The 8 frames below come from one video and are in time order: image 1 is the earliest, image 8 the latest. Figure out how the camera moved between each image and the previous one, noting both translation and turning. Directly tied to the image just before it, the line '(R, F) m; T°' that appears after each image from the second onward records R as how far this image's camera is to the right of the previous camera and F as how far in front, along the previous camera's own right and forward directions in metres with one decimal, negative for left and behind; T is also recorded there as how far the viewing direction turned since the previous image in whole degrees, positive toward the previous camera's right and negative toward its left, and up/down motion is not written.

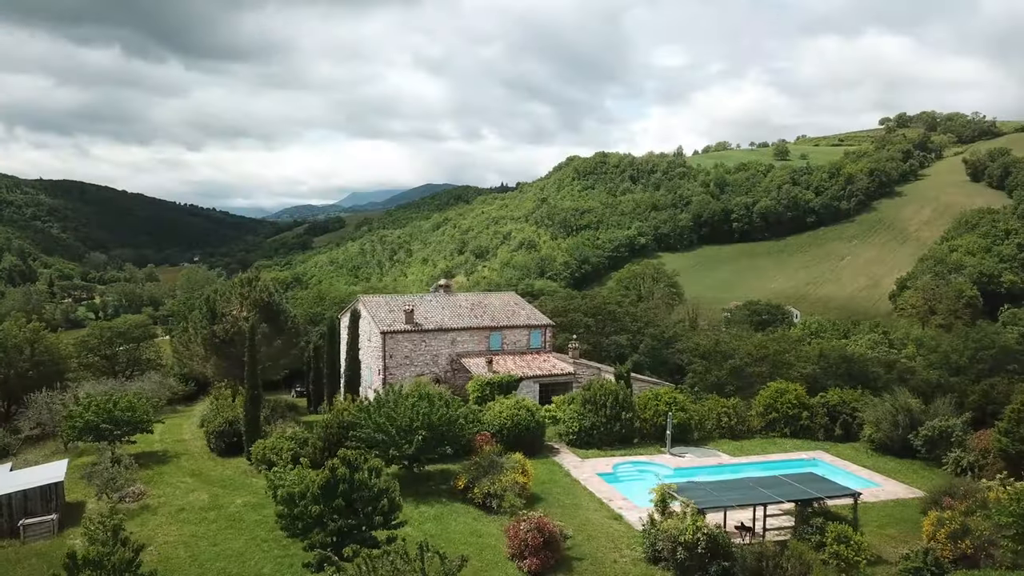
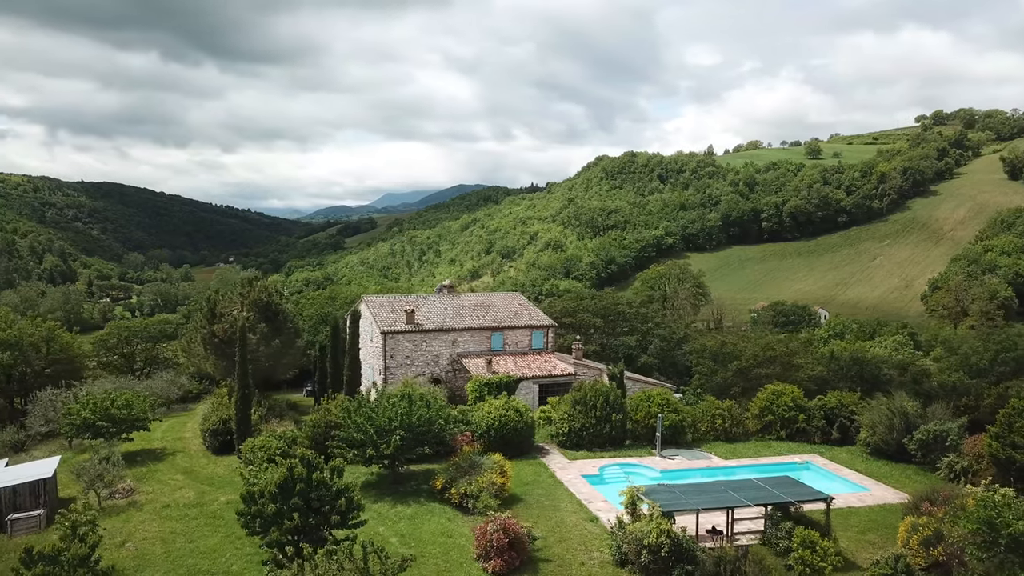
(+1.0, 0.0) m; -2°
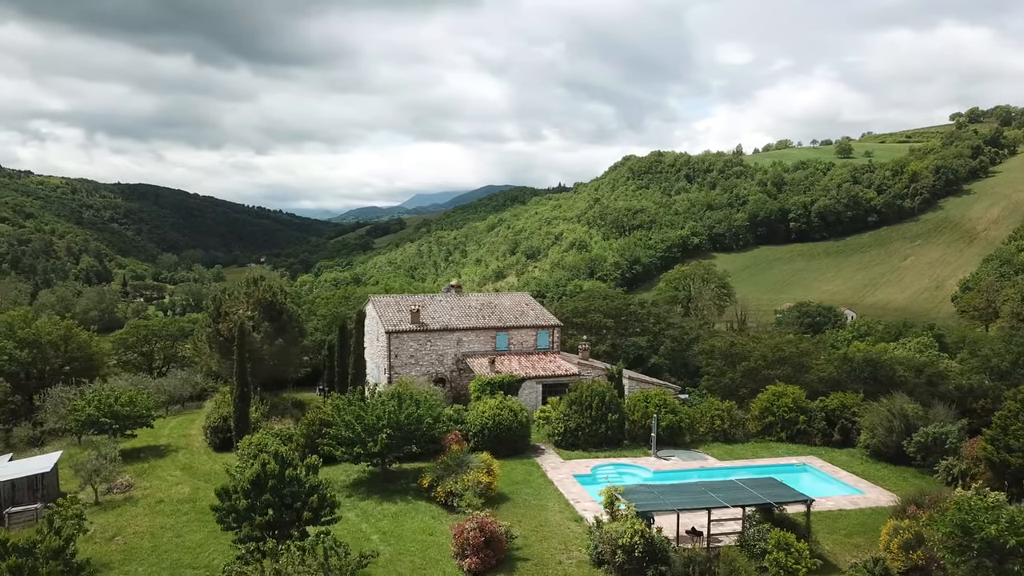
(+0.8, 0.0) m; -2°
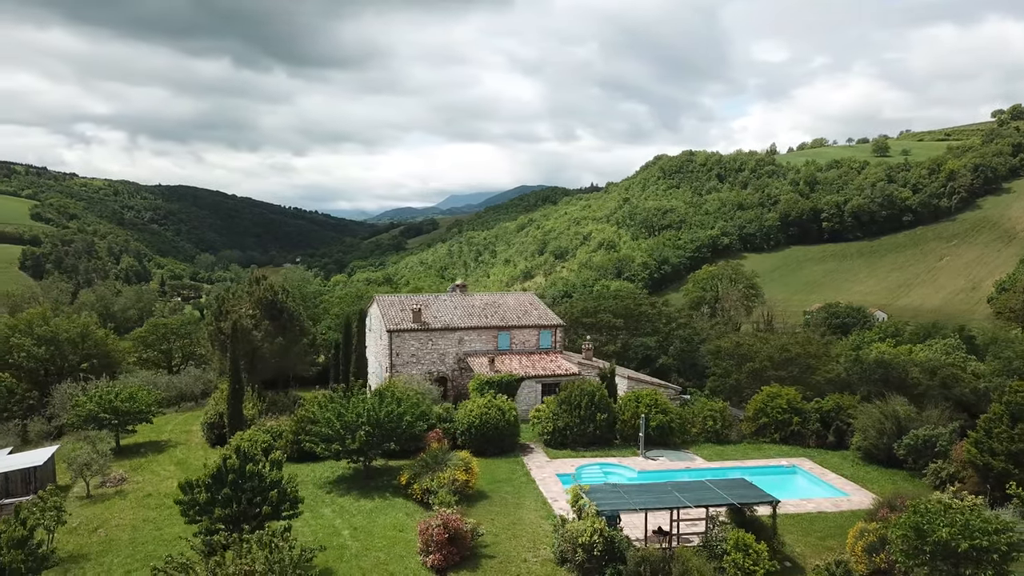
(+1.0, 0.0) m; -2°
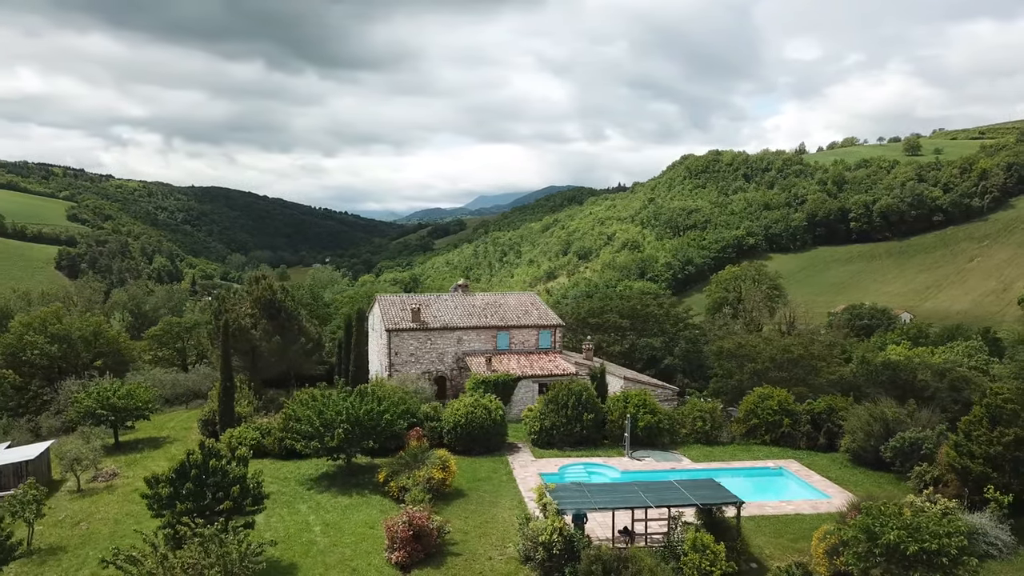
(+0.9, -0.1) m; -2°
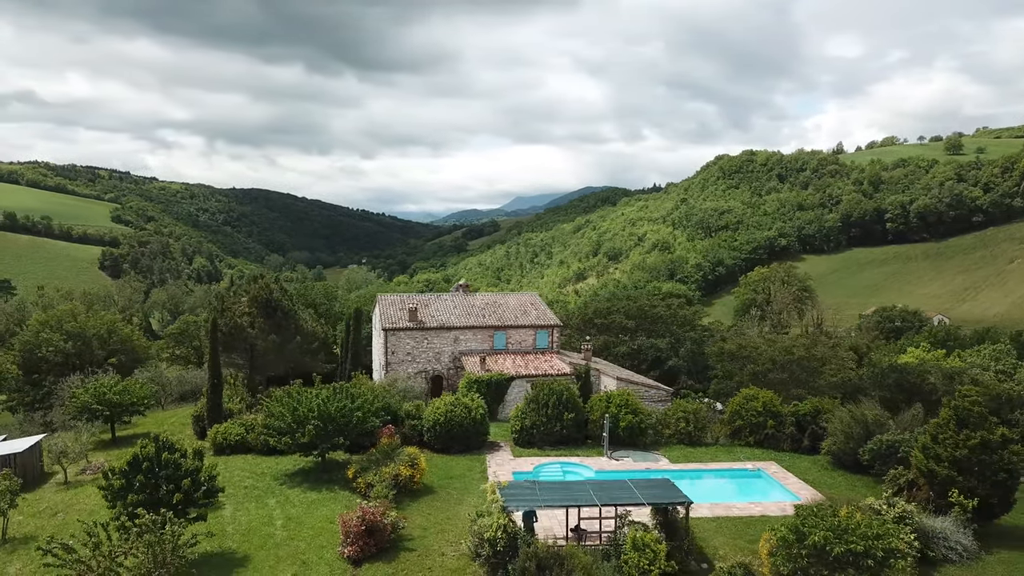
(+1.3, -0.1) m; -2°
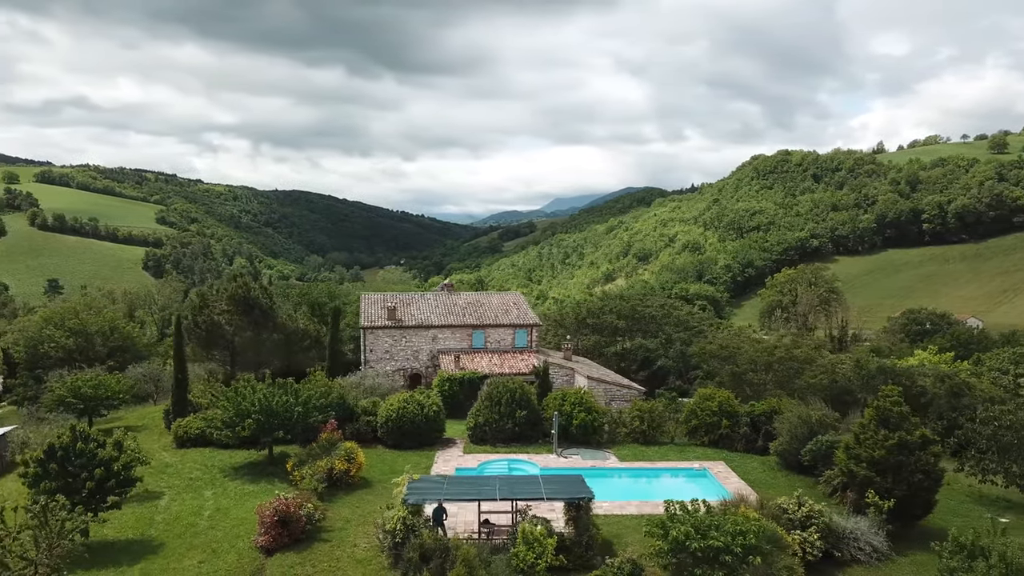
(+2.0, -0.1) m; -3°
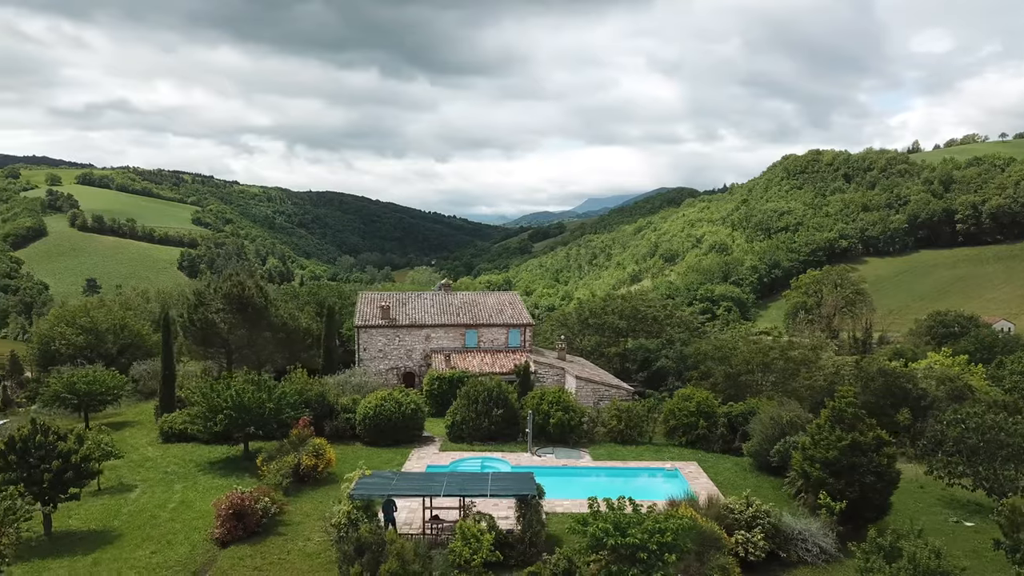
(+1.3, -0.1) m; -2°
